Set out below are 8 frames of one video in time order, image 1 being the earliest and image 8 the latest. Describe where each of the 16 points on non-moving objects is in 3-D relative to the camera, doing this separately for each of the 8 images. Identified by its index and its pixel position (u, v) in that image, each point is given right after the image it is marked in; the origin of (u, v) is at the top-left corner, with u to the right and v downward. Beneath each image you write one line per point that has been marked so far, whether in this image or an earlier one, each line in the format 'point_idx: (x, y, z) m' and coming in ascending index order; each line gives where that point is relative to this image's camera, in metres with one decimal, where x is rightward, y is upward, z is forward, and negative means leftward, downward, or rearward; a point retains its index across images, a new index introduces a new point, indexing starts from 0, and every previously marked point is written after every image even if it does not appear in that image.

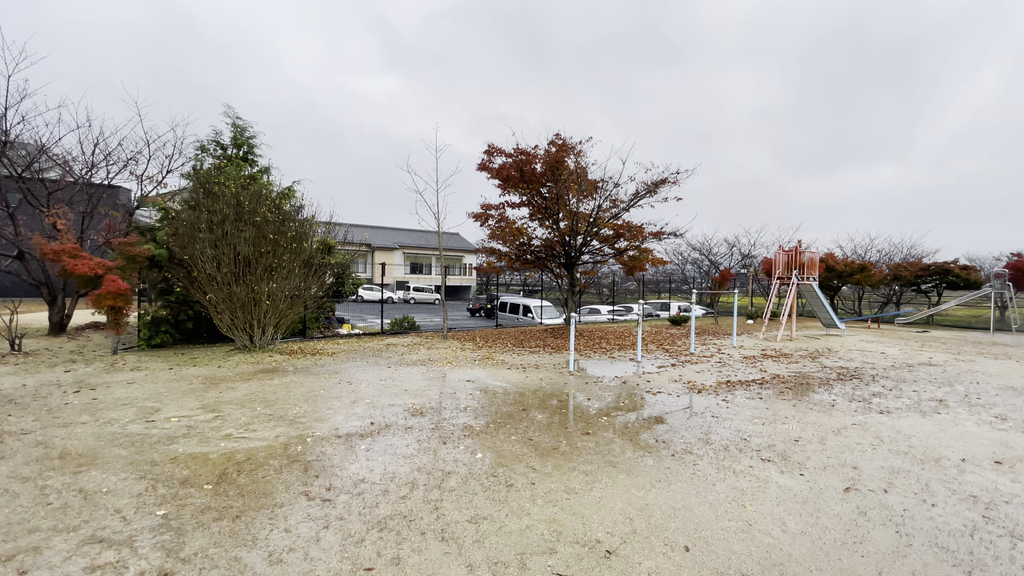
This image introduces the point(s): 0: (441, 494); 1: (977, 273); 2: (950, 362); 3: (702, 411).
0: (-0.4, -1.2, +3.0) m
1: (+18.1, +0.6, +19.2) m
2: (+7.7, -1.3, +8.8) m
3: (+2.0, -1.3, +5.2) m
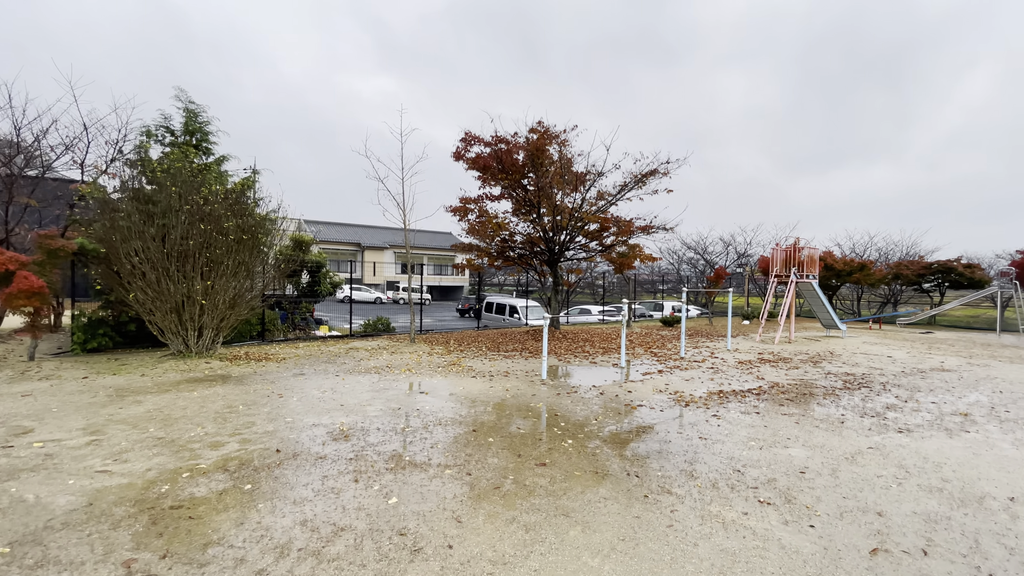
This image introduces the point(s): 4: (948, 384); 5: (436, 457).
0: (-0.9, -1.2, +2.1) m
1: (+17.6, +0.6, +18.4) m
2: (+7.3, -1.3, +8.0) m
3: (+1.5, -1.2, +4.3) m
4: (+5.7, -1.2, +6.5) m
5: (-0.5, -1.2, +3.5) m
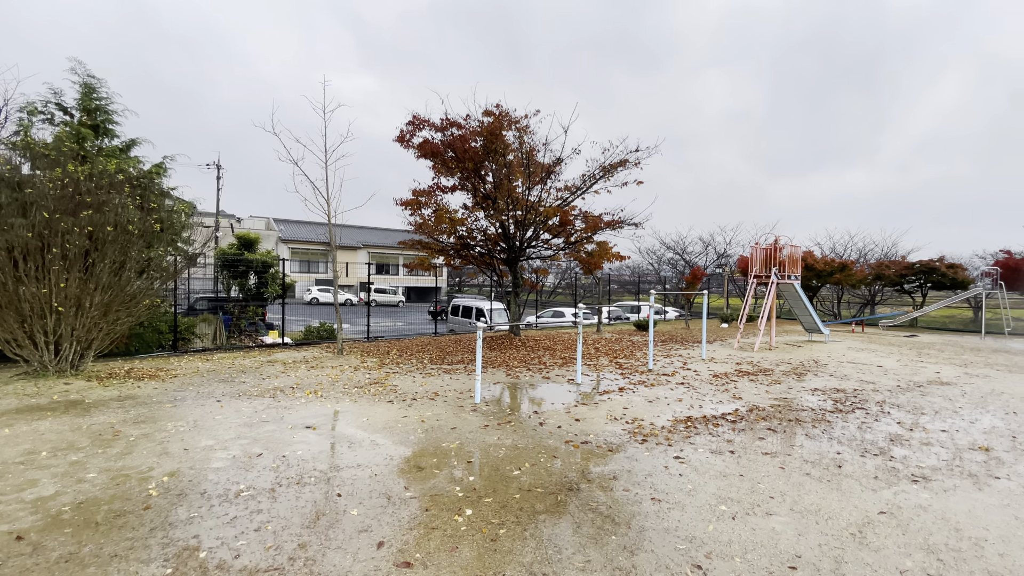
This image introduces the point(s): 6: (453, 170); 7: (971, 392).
0: (-1.5, -1.2, +1.0) m
1: (+16.4, +0.6, +17.9) m
2: (+6.5, -1.3, +7.1) m
3: (+0.8, -1.3, +3.3) m
4: (+5.0, -1.3, +5.5) m
5: (-1.2, -1.2, +2.3) m
6: (-1.2, +2.4, +10.2) m
7: (+5.7, -1.3, +6.1) m
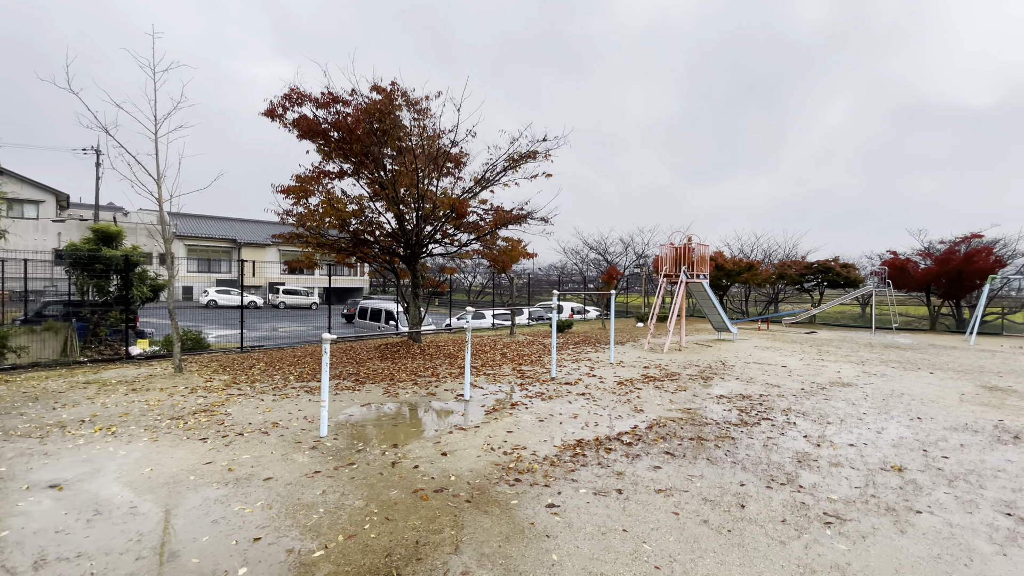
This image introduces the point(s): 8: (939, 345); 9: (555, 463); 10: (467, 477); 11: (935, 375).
0: (-2.1, -1.3, -0.2) m
1: (+13.3, +0.7, +19.1) m
2: (+4.9, -1.3, +7.0) m
3: (-0.1, -1.3, +2.4) m
4: (+3.7, -1.3, +5.3) m
5: (-2.0, -1.2, +1.2) m
6: (-3.1, +2.4, +9.0) m
7: (+4.3, -1.3, +5.9) m
8: (+10.4, -1.4, +12.0) m
9: (+0.3, -1.3, +3.6) m
10: (-0.3, -1.3, +3.2) m
11: (+6.4, -1.3, +7.4) m
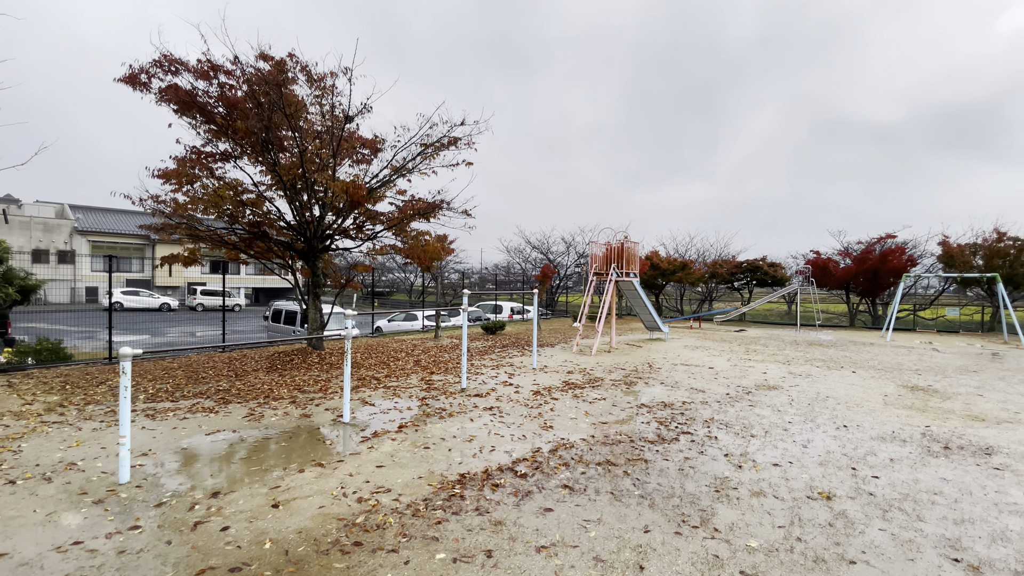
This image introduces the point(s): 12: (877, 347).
0: (-2.5, -1.3, -1.1) m
1: (+10.7, +0.7, +19.6) m
2: (+3.7, -1.2, +6.7) m
3: (-0.8, -1.3, +1.6) m
4: (+2.6, -1.2, +4.9) m
5: (-2.5, -1.2, +0.2) m
6: (-4.5, +2.4, +7.8) m
7: (+3.2, -1.2, +5.6) m
8: (+8.6, -1.3, +12.3) m
9: (-0.5, -1.2, +2.8) m
10: (-1.1, -1.2, +2.4) m
11: (+5.1, -1.3, +7.3) m
12: (+8.2, -1.3, +11.1) m
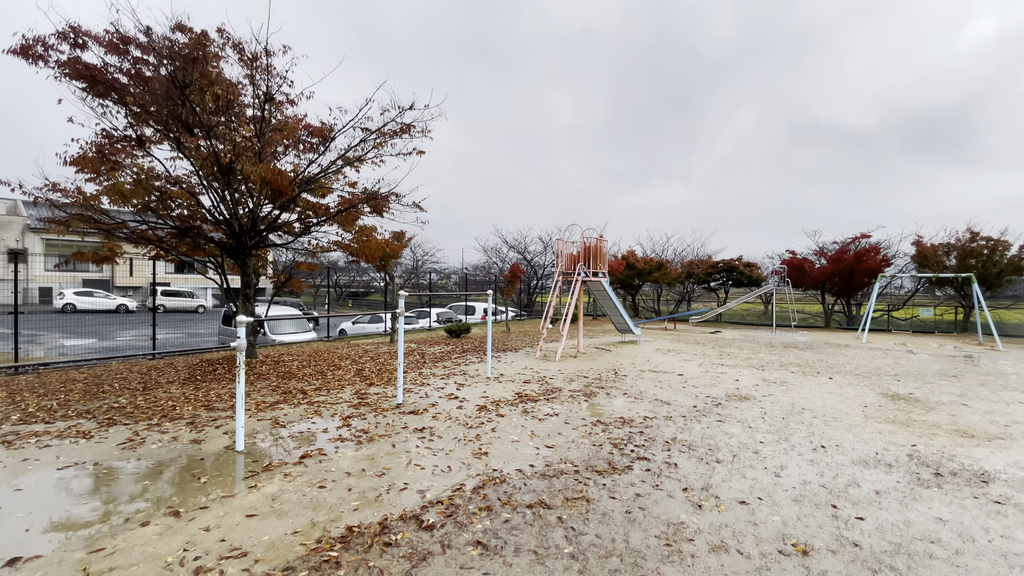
0: (-2.8, -1.3, -1.9) m
1: (+9.6, +0.7, +19.3) m
2: (+3.1, -1.2, +6.2) m
3: (-1.2, -1.3, +1.0) m
4: (+2.1, -1.2, +4.3) m
5: (-2.9, -1.2, -0.5) m
6: (-5.2, +2.4, +7.0) m
7: (+2.6, -1.3, +5.0) m
8: (+7.8, -1.4, +11.9) m
9: (-1.0, -1.3, +2.1) m
10: (-1.5, -1.3, +1.7) m
11: (+4.5, -1.3, +6.9) m
12: (+7.4, -1.3, +10.7) m
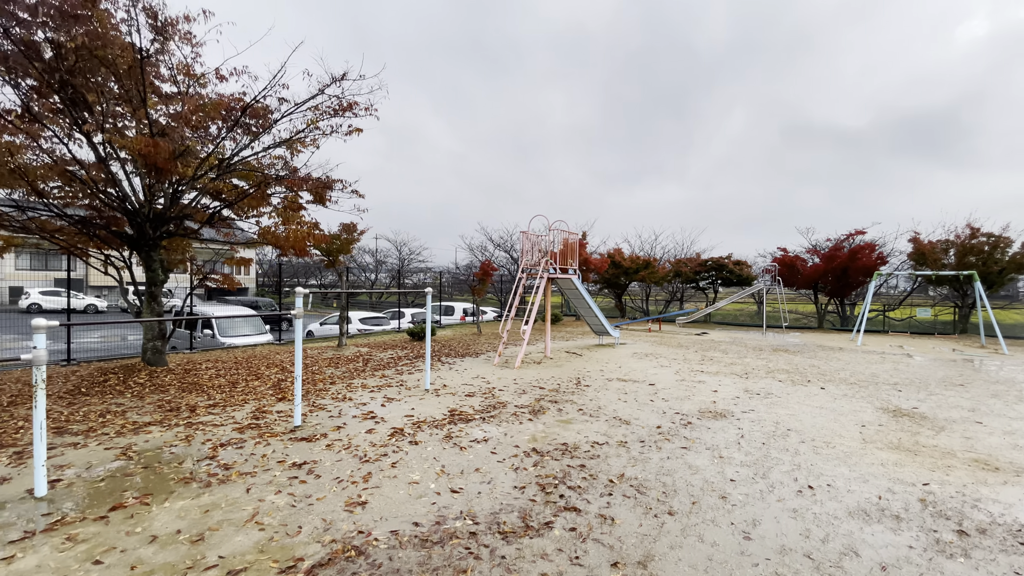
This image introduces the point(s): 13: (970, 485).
0: (-3.4, -1.2, -2.8) m
1: (+8.9, +0.8, +18.5) m
2: (+2.5, -1.2, +5.3) m
3: (-1.8, -1.3, +0.1) m
4: (+1.5, -1.2, +3.4) m
5: (-3.5, -1.2, -1.4) m
6: (-5.8, +2.4, +6.1) m
7: (+2.0, -1.2, +4.2) m
8: (+7.1, -1.3, +11.1) m
9: (-1.6, -1.2, +1.3) m
10: (-2.1, -1.2, +0.9) m
11: (+3.8, -1.3, +6.0) m
12: (+6.7, -1.3, +9.9) m
13: (+2.9, -1.2, +3.1) m
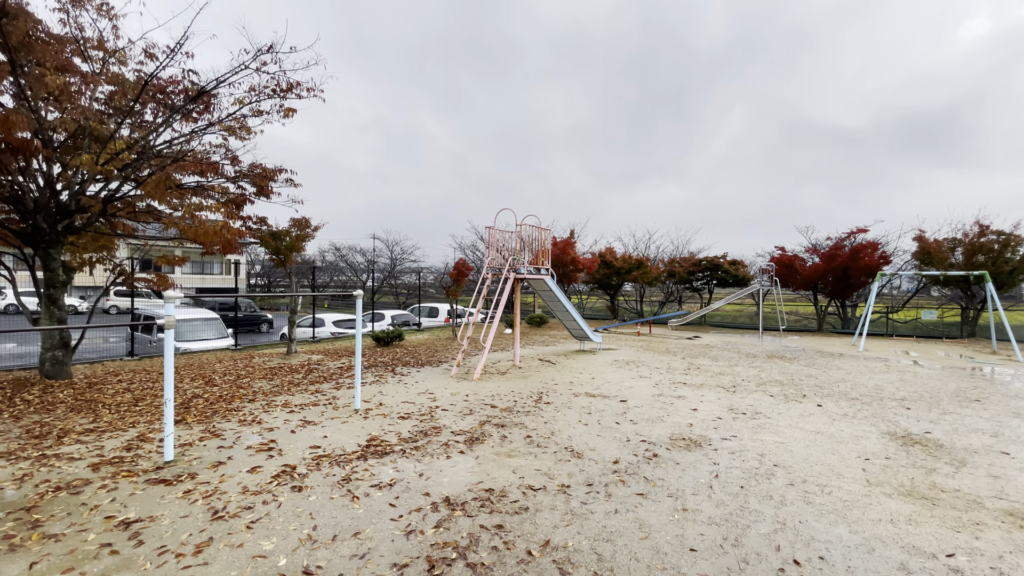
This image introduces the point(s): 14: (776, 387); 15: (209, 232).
0: (-3.9, -1.3, -3.5) m
1: (+8.4, +0.7, +17.7) m
2: (+1.9, -1.2, +4.6) m
3: (-2.4, -1.3, -0.7) m
4: (+0.9, -1.2, +2.7) m
5: (-4.0, -1.2, -2.2) m
6: (-6.3, +2.4, +5.3) m
7: (+1.5, -1.2, +3.4) m
8: (+6.6, -1.4, +10.3) m
9: (-2.1, -1.3, +0.5) m
10: (-2.7, -1.3, +0.1) m
11: (+3.3, -1.3, +5.2) m
12: (+6.2, -1.3, +9.1) m
13: (+2.4, -1.3, +2.4) m
14: (+3.4, -1.3, +6.4) m
15: (-3.5, +0.7, +6.7) m
